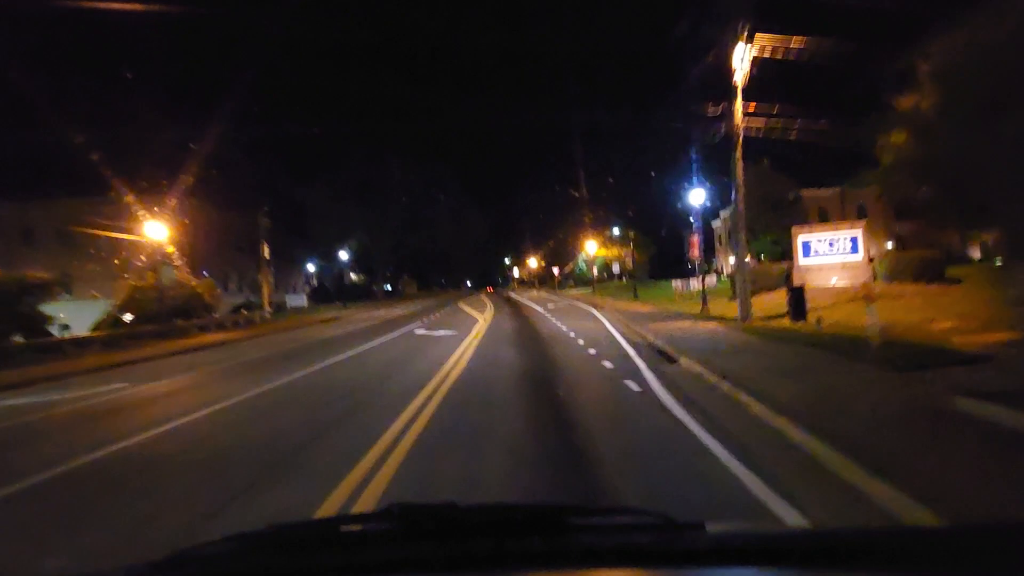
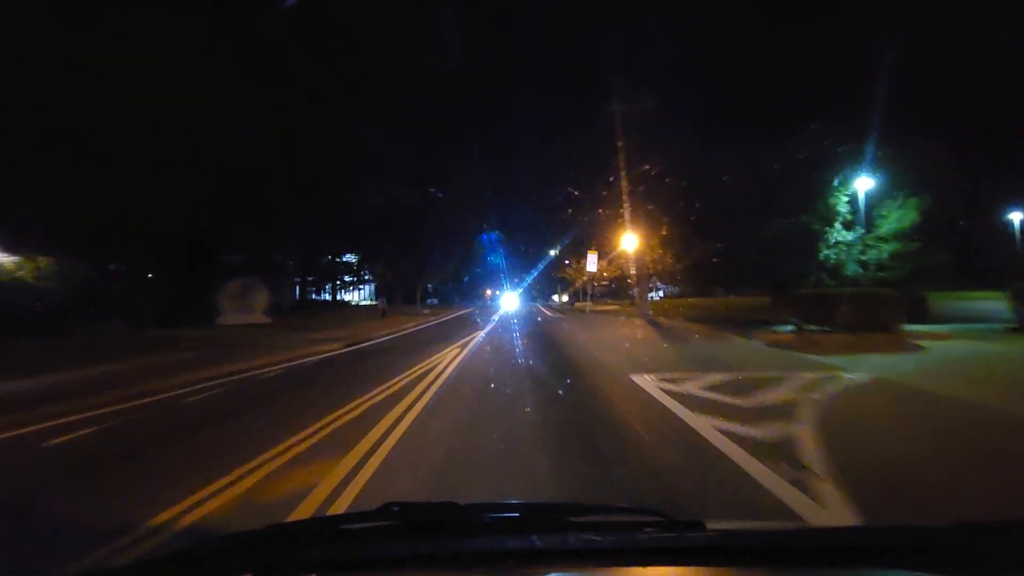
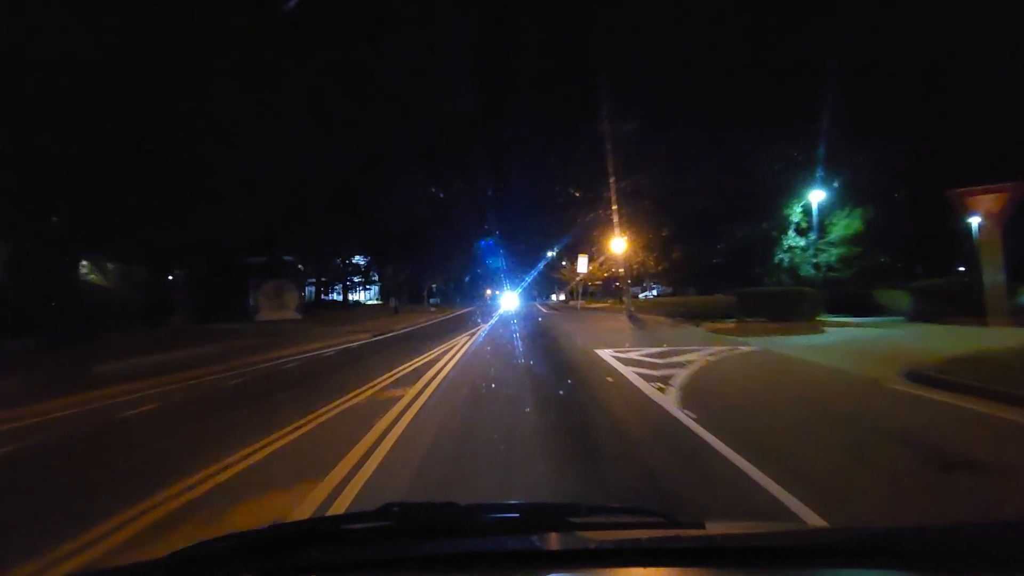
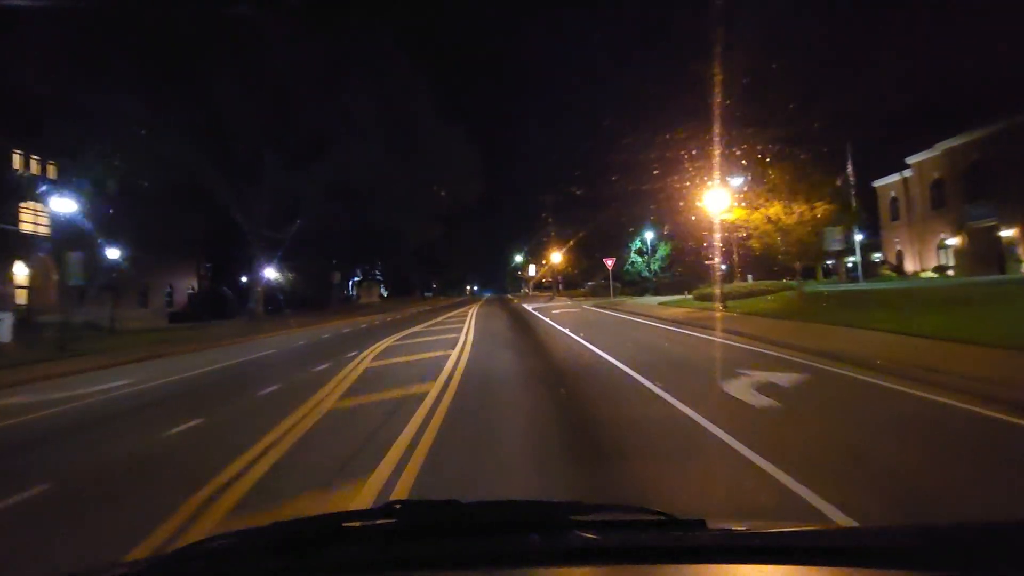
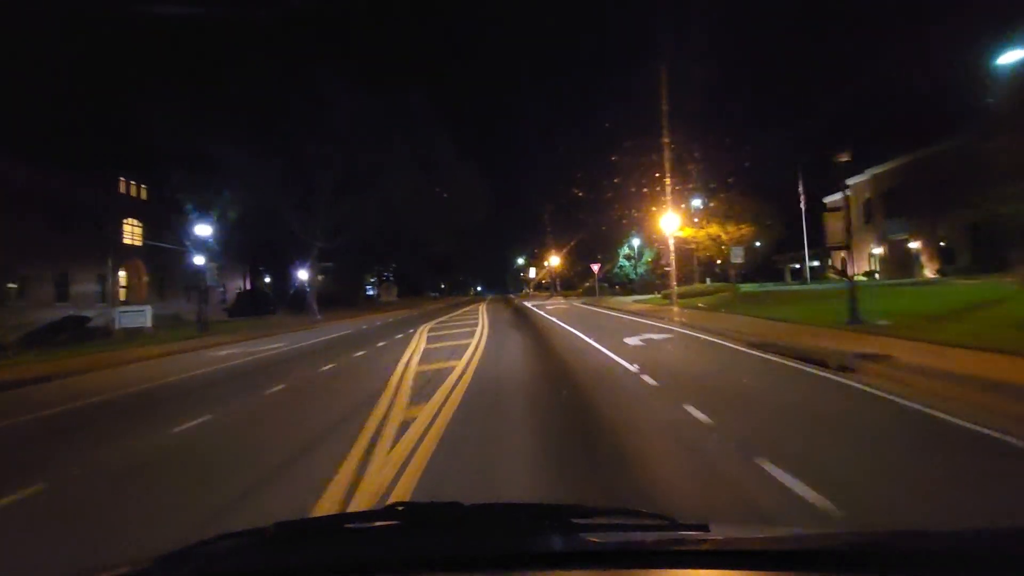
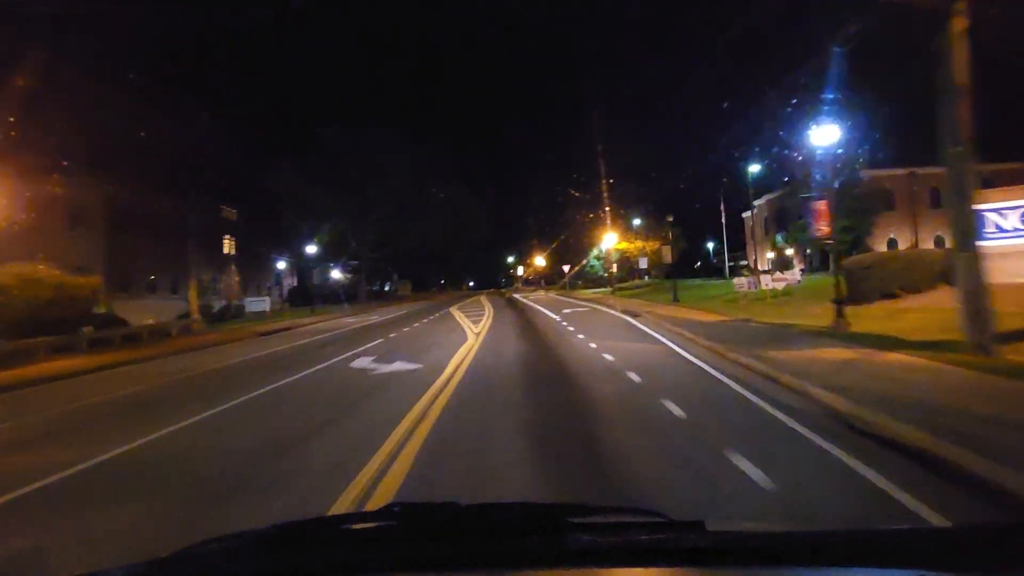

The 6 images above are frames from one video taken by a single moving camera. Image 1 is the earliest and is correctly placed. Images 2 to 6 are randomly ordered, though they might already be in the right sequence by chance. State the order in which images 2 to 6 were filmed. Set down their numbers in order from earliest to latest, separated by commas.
6, 5, 4, 3, 2
